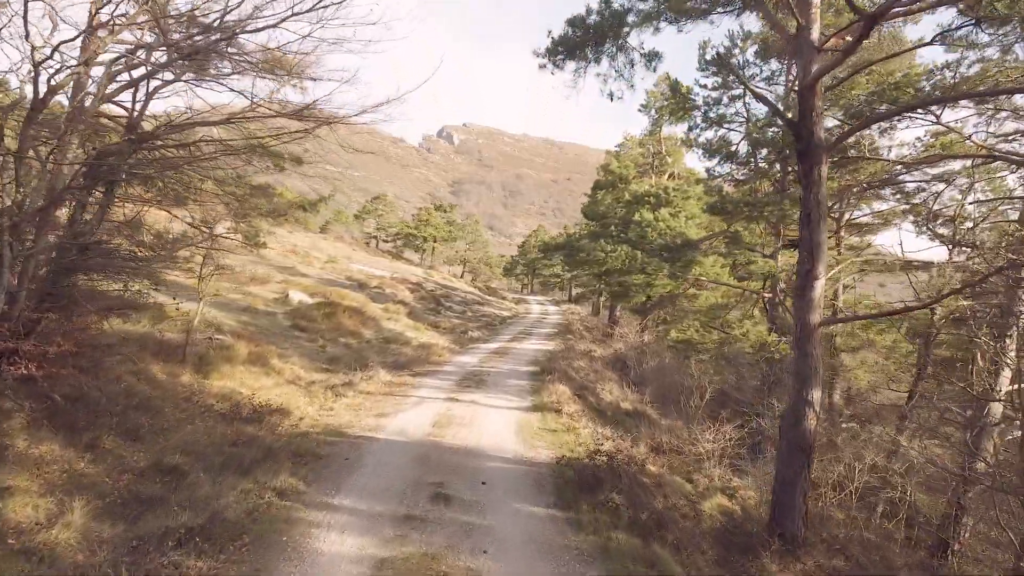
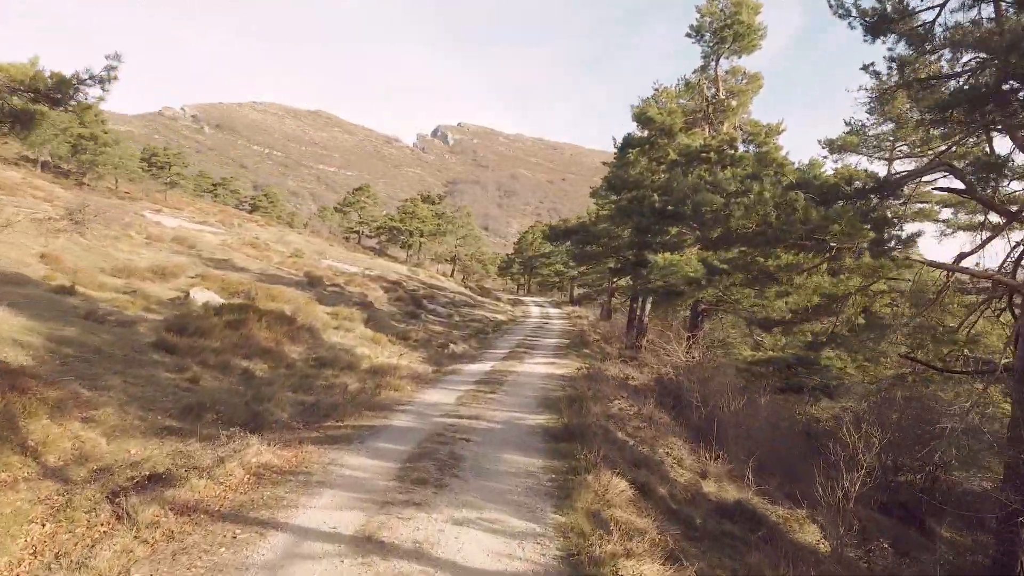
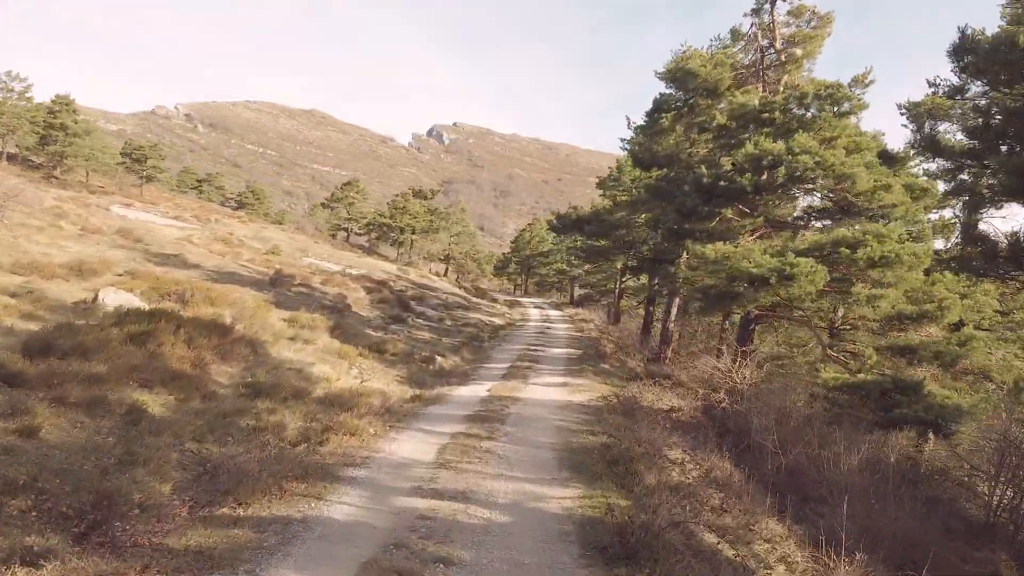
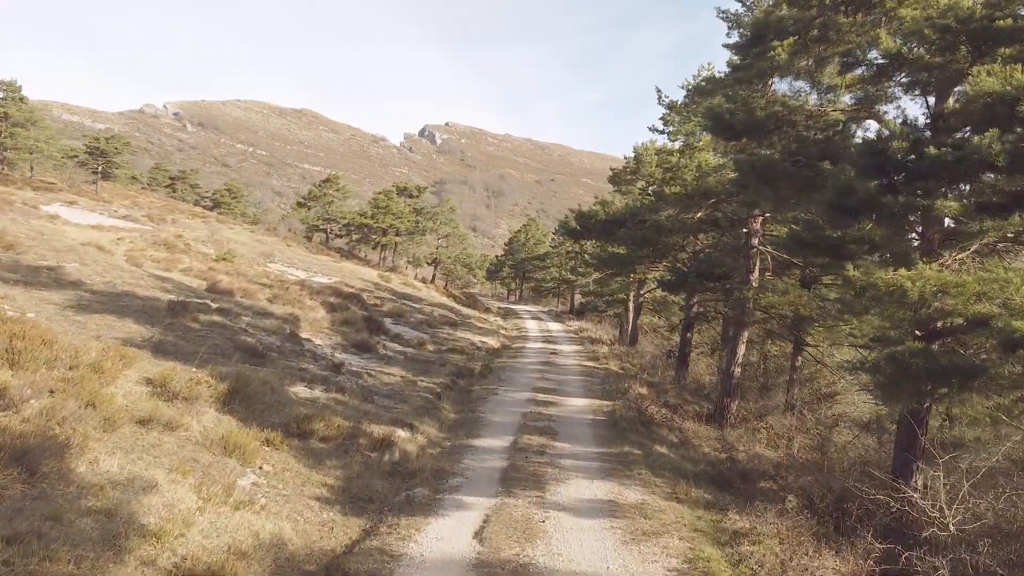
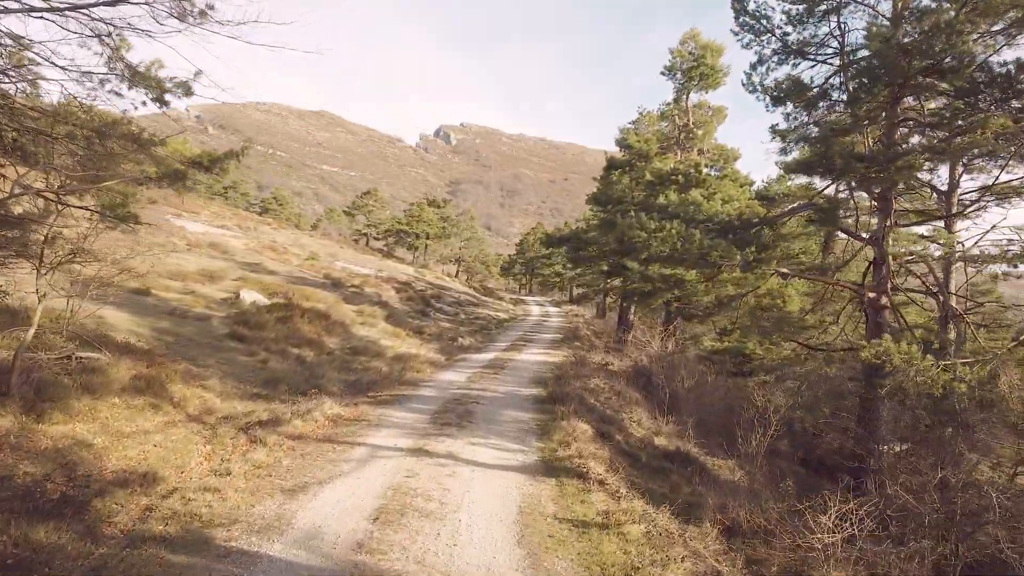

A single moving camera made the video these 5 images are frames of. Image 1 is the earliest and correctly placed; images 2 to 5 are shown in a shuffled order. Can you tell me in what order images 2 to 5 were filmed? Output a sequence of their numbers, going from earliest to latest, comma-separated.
5, 2, 3, 4
